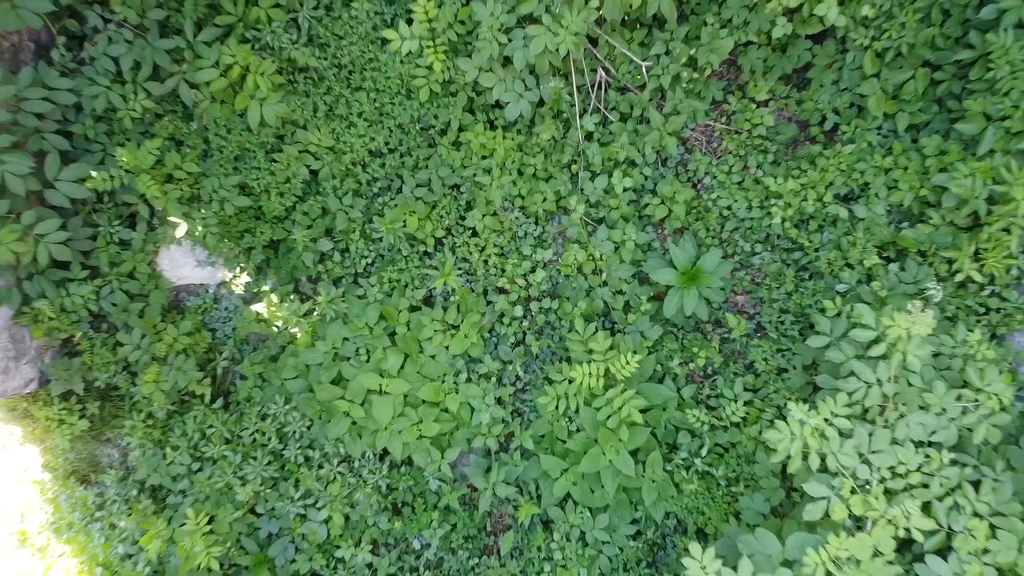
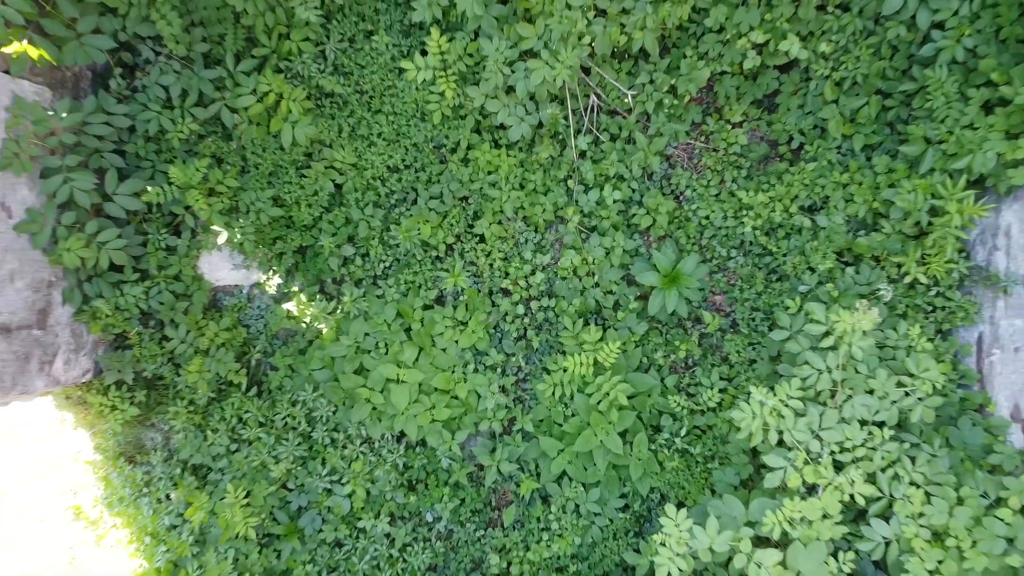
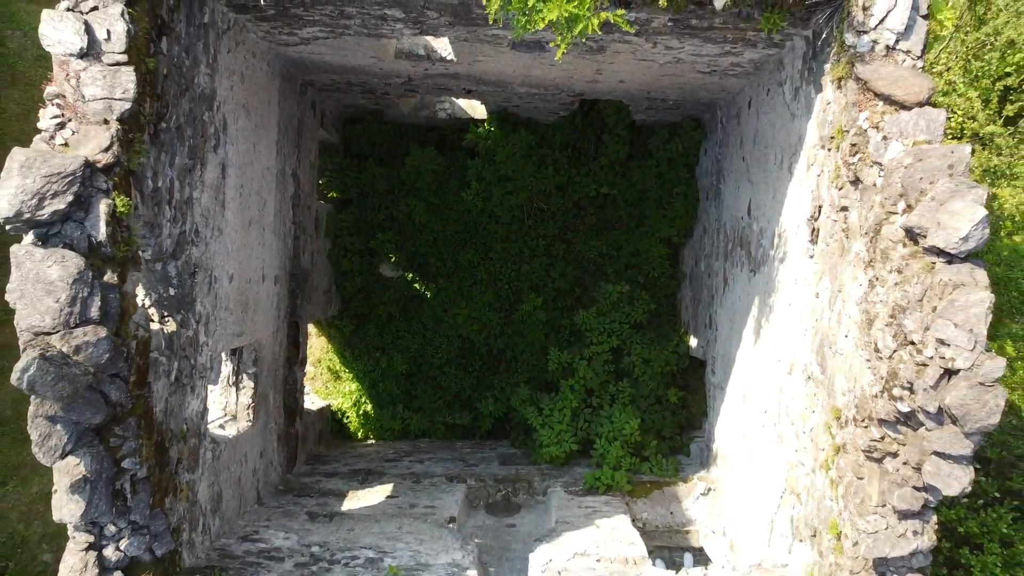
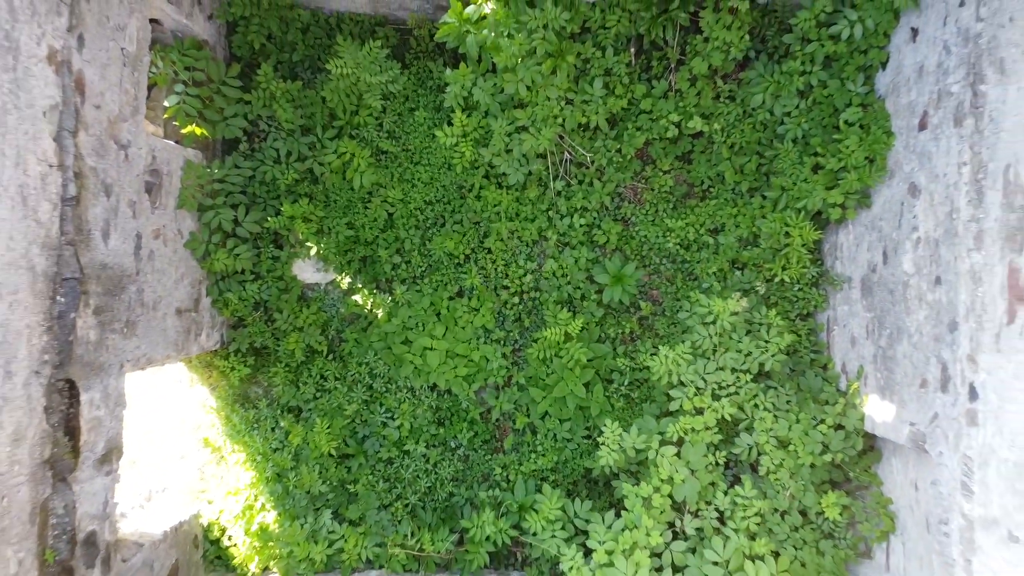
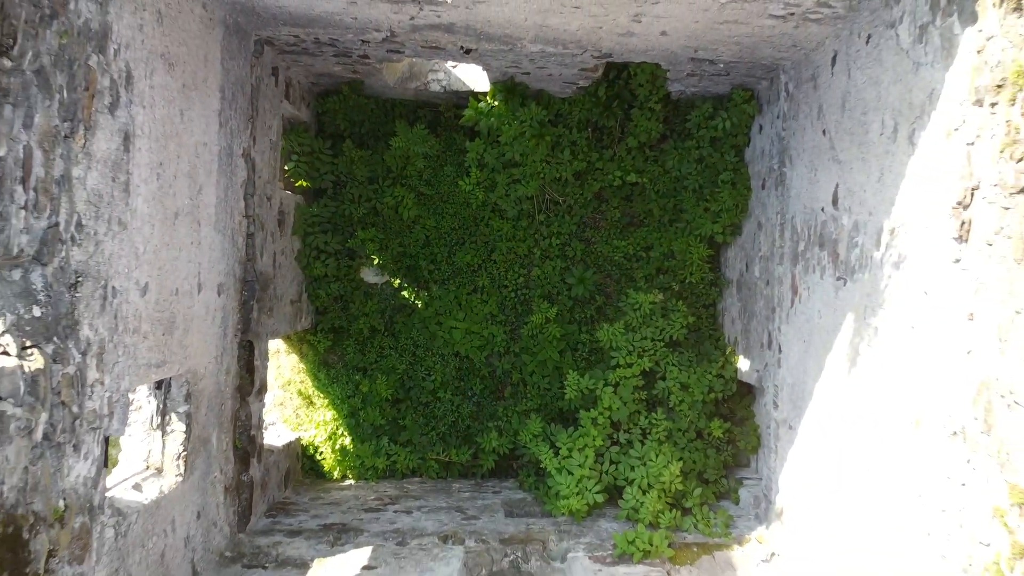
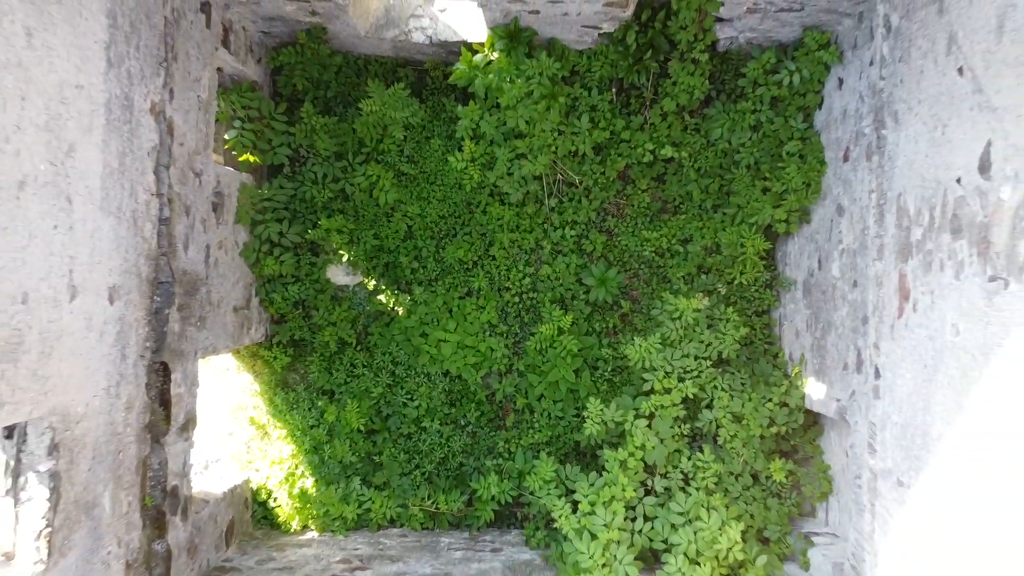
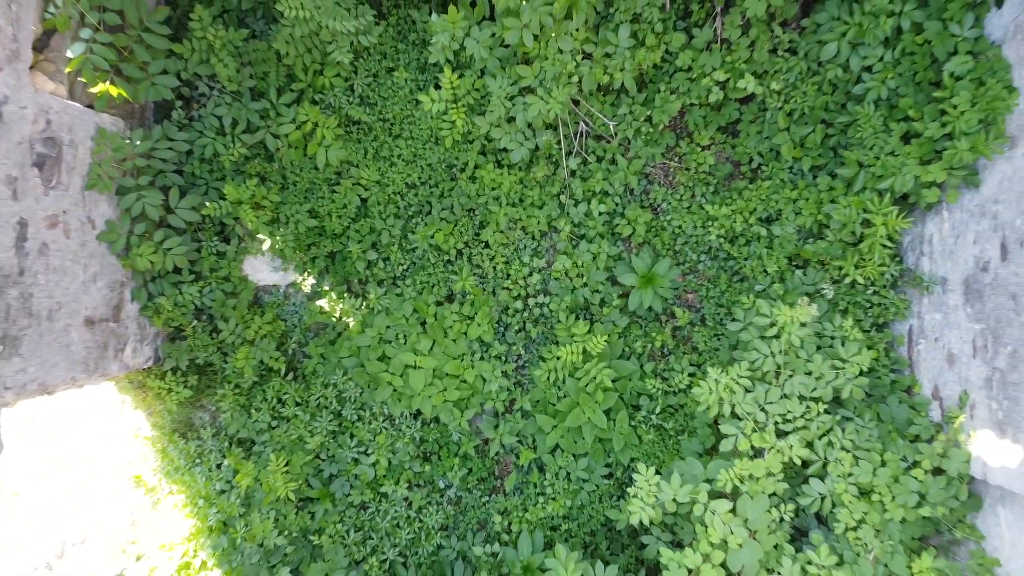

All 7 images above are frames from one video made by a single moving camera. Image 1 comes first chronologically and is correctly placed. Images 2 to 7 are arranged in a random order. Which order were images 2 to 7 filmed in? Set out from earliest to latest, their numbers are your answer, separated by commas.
2, 7, 4, 6, 5, 3
